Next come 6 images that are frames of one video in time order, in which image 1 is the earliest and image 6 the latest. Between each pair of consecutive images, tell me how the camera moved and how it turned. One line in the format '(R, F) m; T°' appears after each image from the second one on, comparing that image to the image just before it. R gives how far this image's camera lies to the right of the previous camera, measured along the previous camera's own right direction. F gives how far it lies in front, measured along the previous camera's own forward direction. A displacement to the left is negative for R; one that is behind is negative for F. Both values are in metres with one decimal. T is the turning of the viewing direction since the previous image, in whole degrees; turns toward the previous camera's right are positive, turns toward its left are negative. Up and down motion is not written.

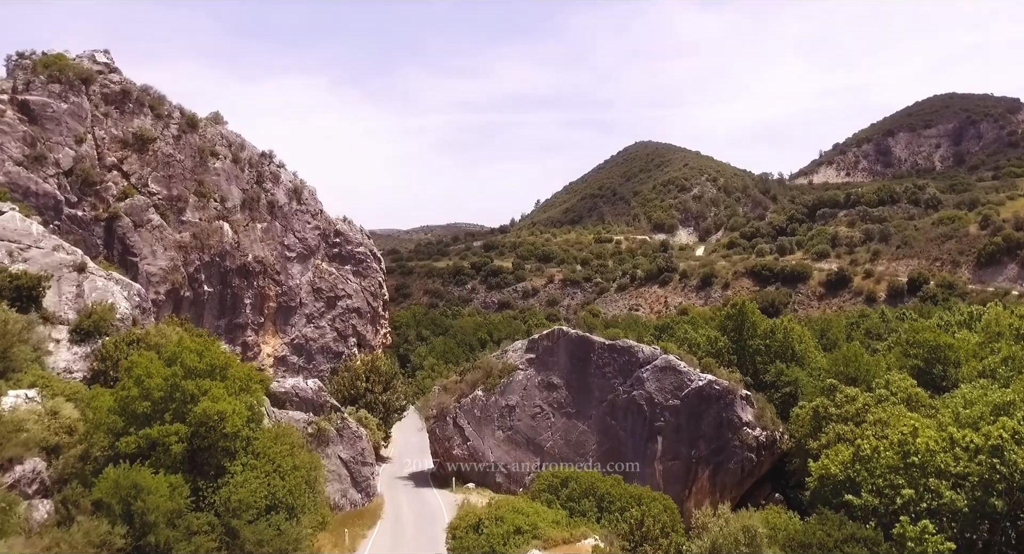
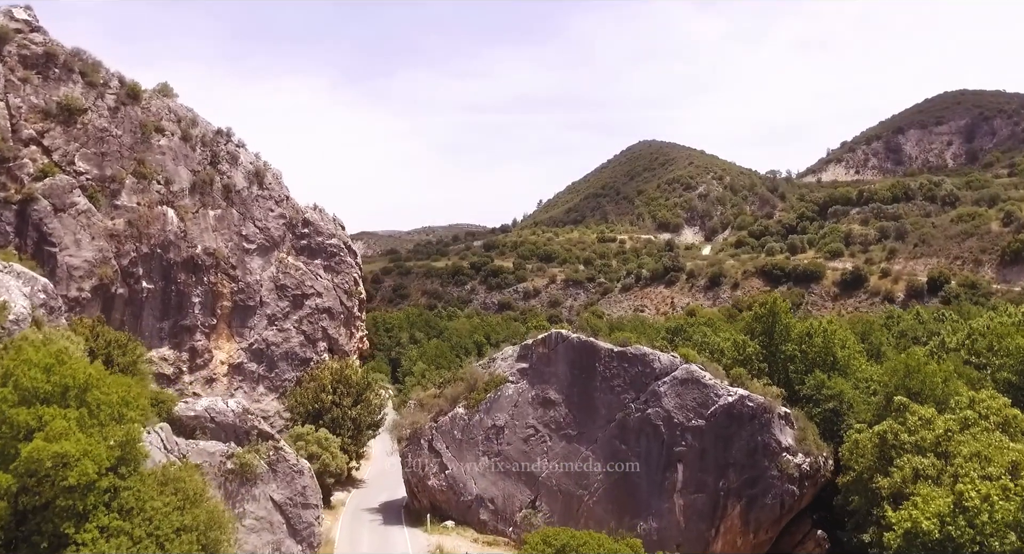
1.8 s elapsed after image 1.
(+0.4, +5.3) m; 0°
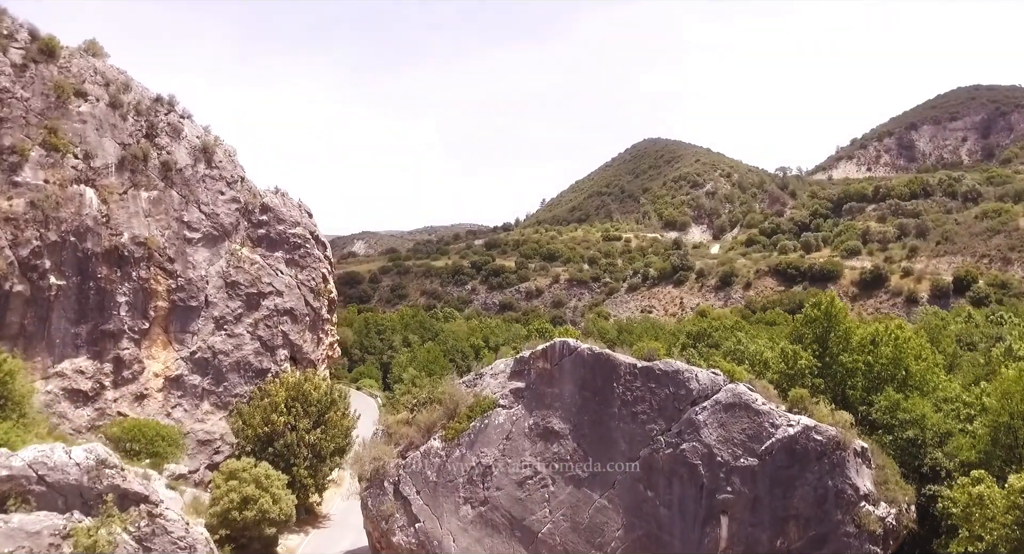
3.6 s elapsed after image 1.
(+0.3, +5.9) m; 0°
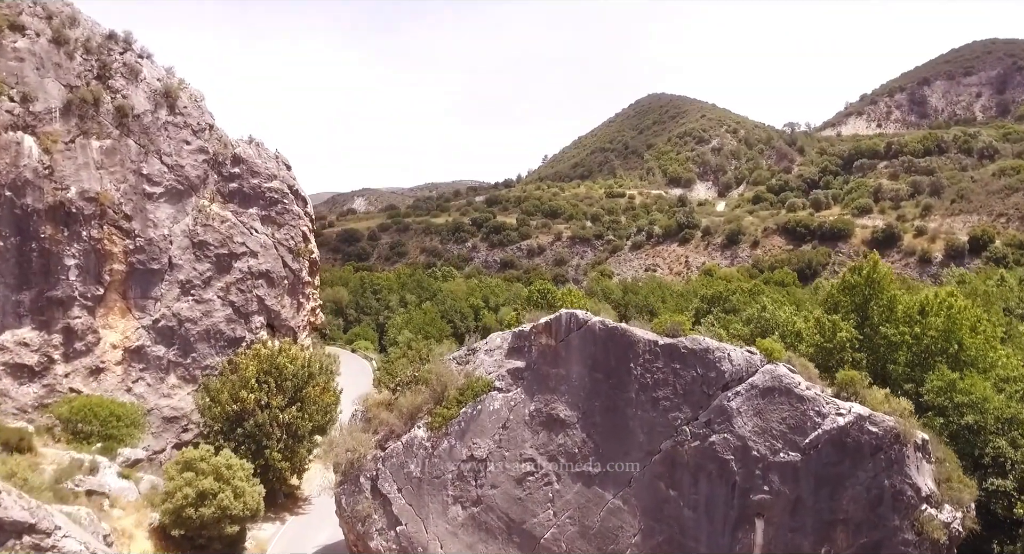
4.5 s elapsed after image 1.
(+0.1, +3.1) m; 0°
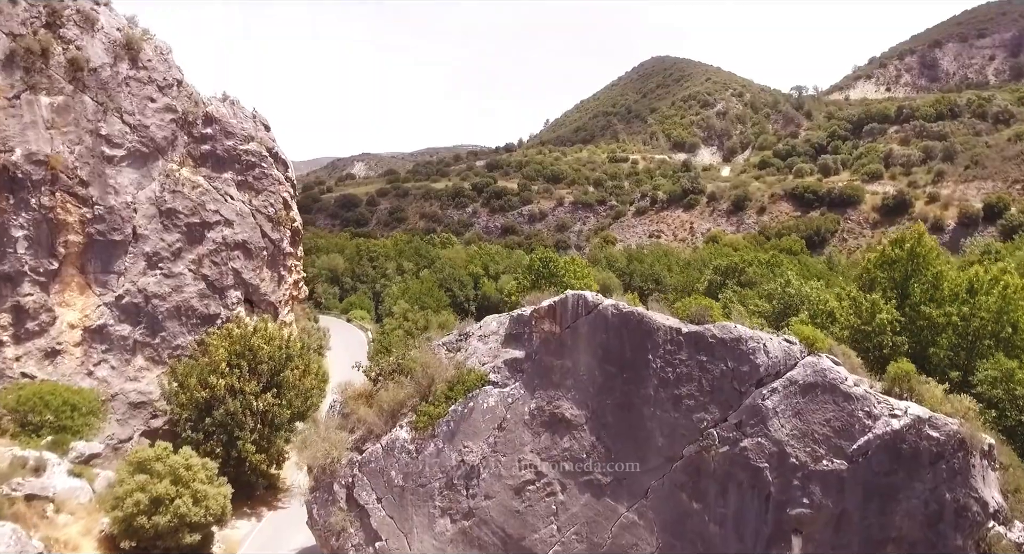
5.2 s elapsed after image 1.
(+0.1, +2.4) m; 0°
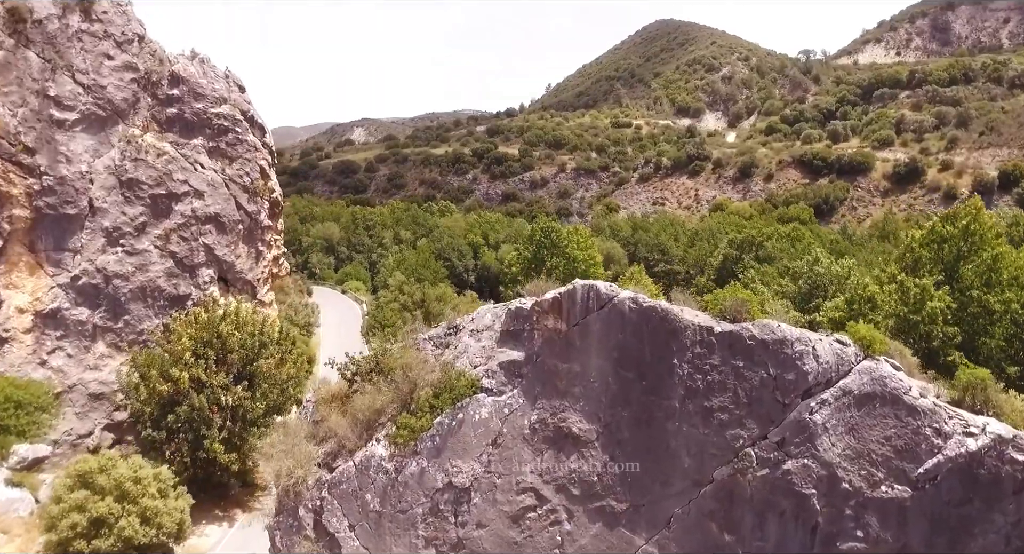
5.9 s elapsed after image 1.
(+0.1, +2.4) m; 0°
